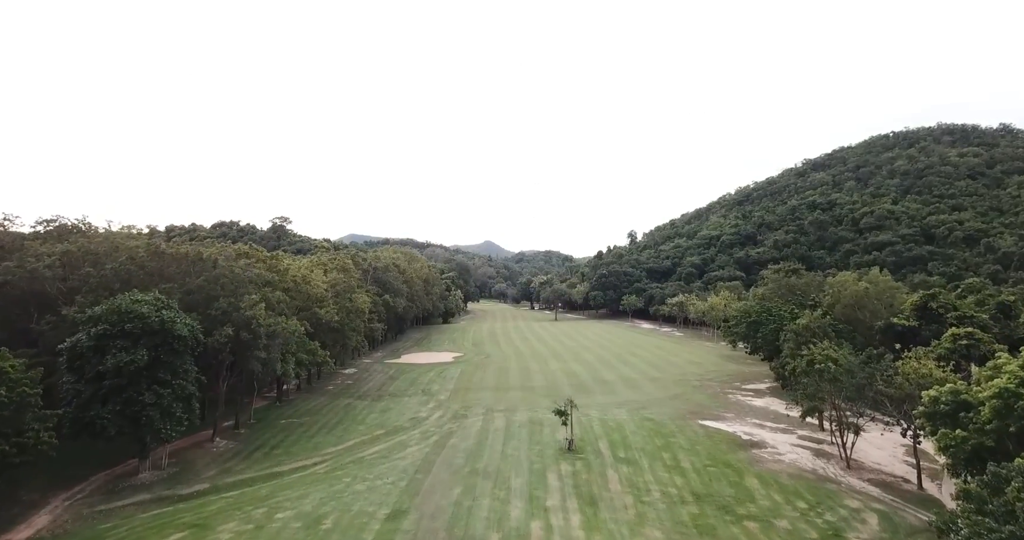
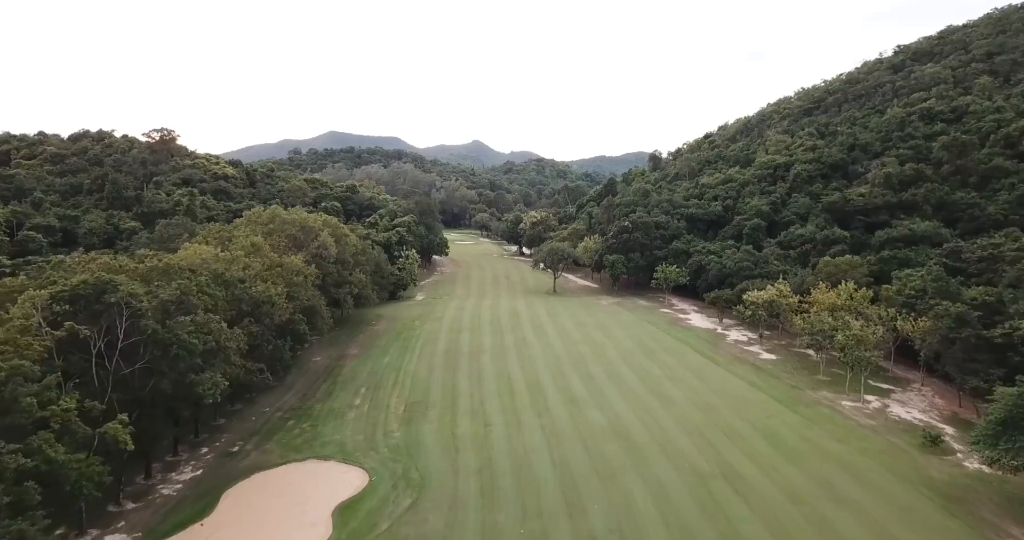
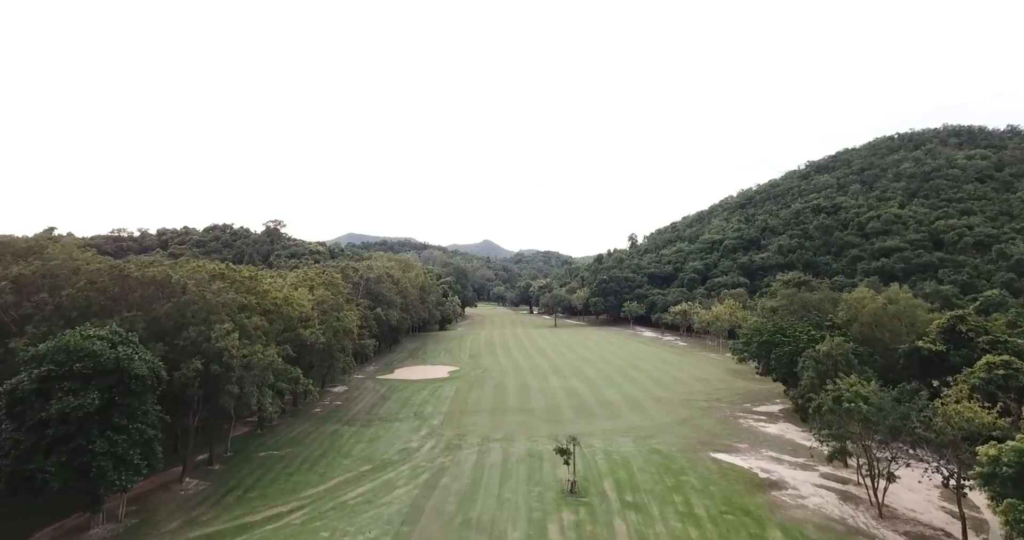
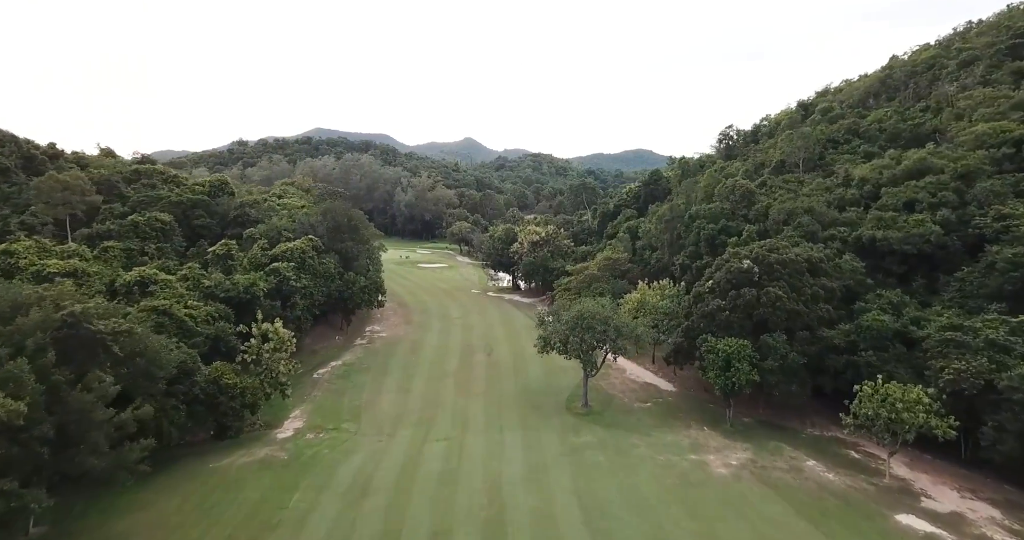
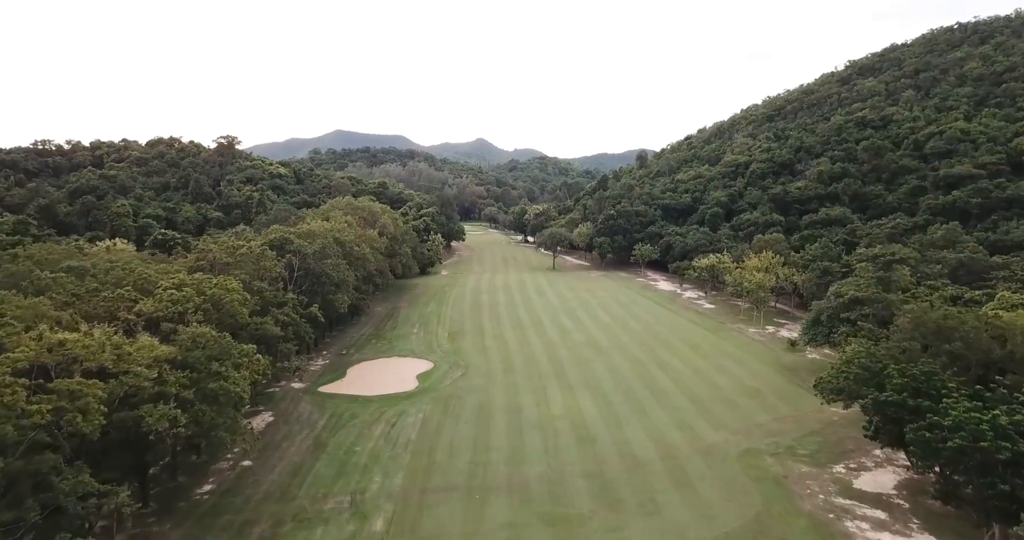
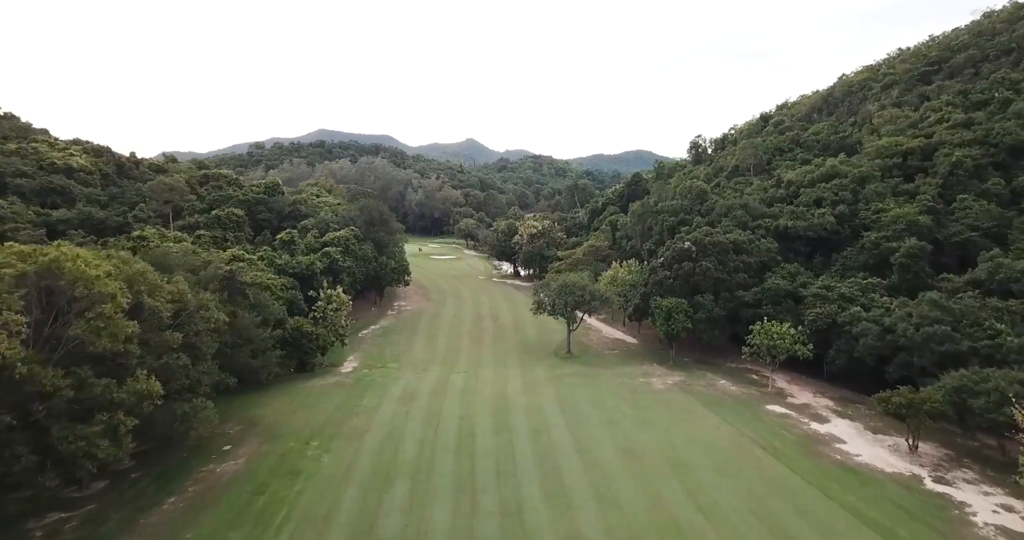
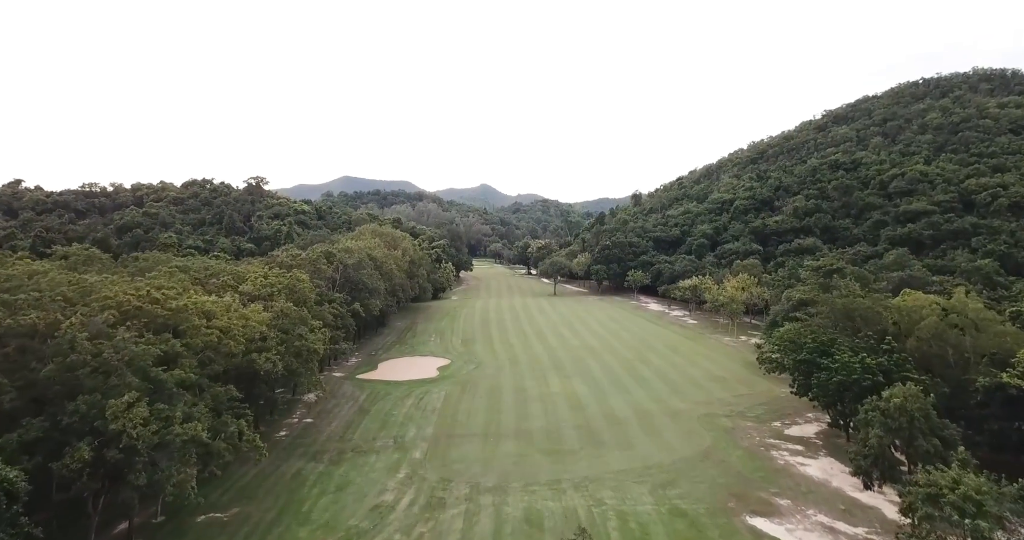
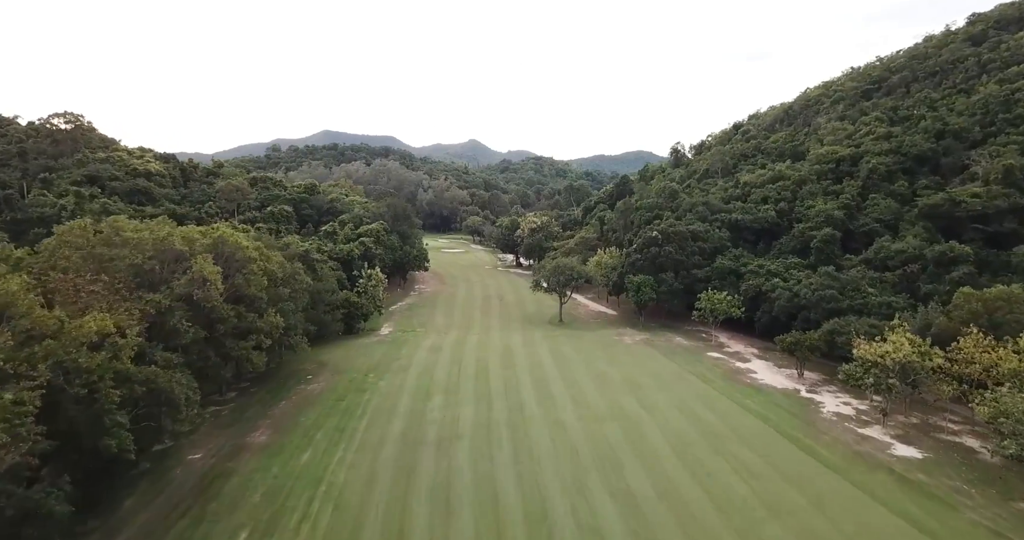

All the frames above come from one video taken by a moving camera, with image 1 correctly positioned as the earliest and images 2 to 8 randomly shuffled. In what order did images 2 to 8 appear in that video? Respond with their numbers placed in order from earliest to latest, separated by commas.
3, 7, 5, 2, 8, 6, 4
